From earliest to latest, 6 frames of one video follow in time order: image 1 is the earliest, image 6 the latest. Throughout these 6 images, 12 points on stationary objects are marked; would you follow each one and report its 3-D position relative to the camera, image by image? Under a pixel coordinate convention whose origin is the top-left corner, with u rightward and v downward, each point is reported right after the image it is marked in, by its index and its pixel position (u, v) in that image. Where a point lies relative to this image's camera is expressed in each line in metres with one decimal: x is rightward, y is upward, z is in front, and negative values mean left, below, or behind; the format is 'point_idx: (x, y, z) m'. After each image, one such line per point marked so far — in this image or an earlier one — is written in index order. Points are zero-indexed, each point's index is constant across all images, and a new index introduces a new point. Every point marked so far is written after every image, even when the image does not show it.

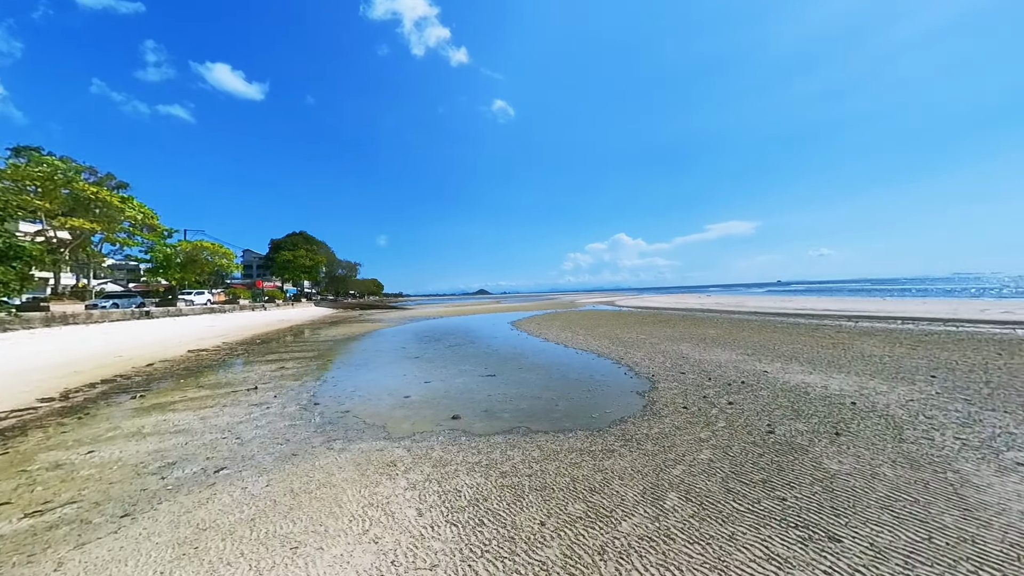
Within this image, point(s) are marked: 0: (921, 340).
0: (+19.7, -2.5, +17.1) m
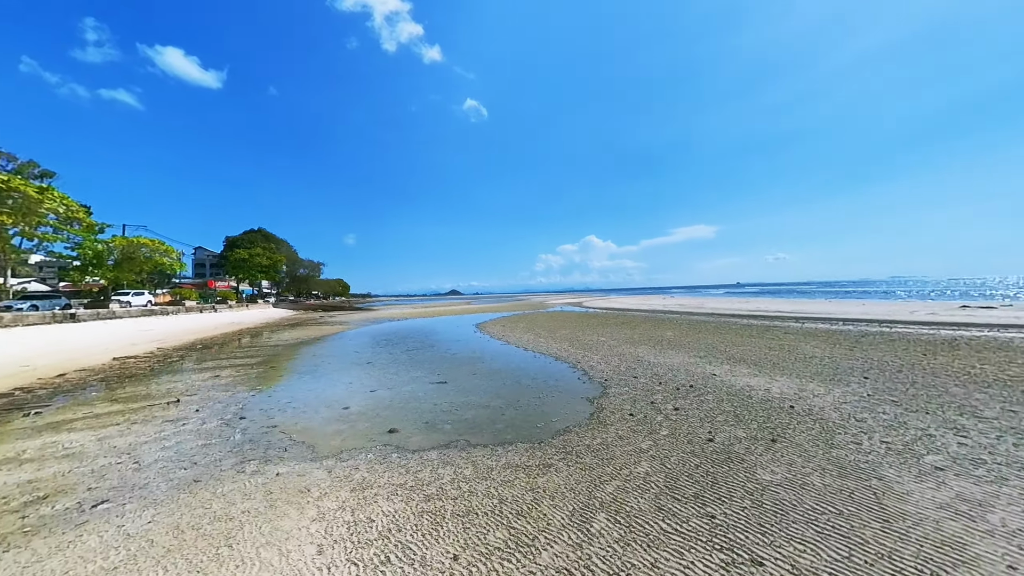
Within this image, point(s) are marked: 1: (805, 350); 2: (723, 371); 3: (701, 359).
0: (+17.5, -2.7, +18.1) m
1: (+13.6, -2.9, +16.5) m
2: (+7.7, -3.1, +13.1) m
3: (+8.2, -3.1, +15.4) m
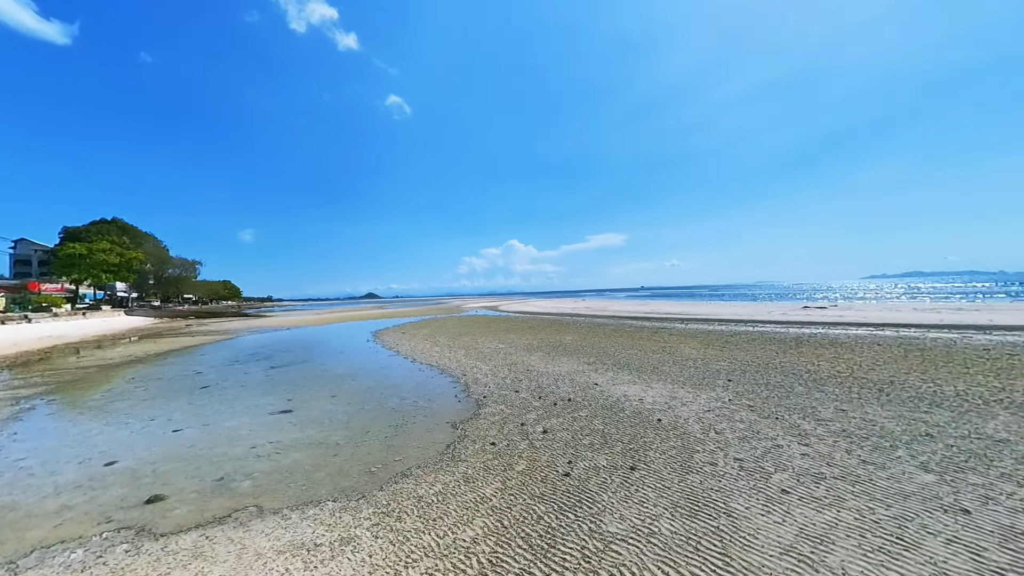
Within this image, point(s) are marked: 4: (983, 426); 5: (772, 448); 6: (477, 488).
0: (+11.8, -3.0, +19.6) m
1: (+8.3, -3.1, +17.2) m
2: (+3.3, -3.2, +12.6) m
3: (+3.2, -3.3, +15.0) m
4: (+10.0, -2.9, +7.6) m
5: (+5.0, -3.1, +6.9) m
6: (-0.6, -3.4, +6.1) m
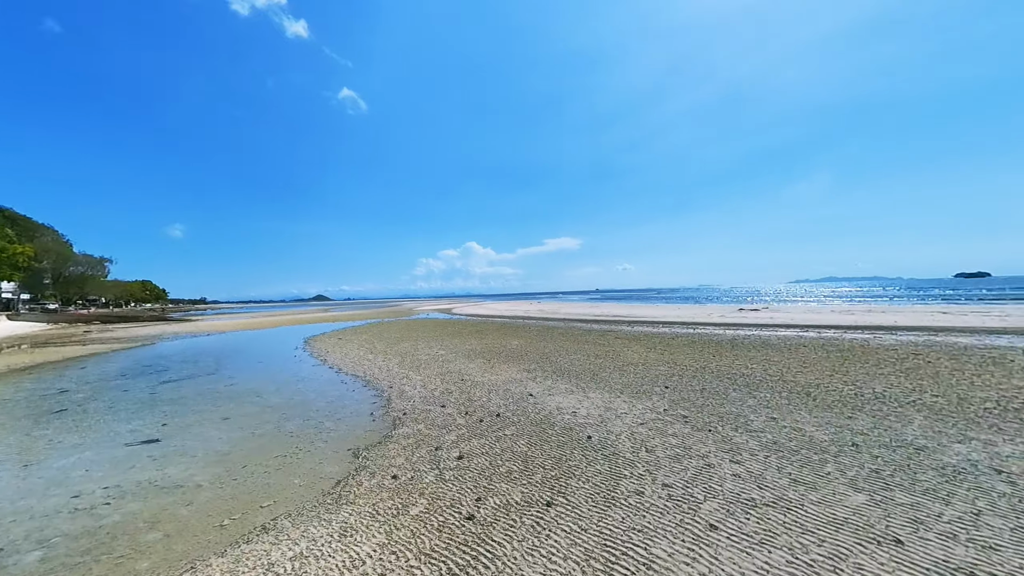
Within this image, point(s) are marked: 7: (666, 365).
0: (+8.6, -3.1, +19.7) m
1: (+5.4, -3.2, +16.9) m
2: (+1.0, -3.3, +11.7) m
3: (+0.6, -3.4, +14.1) m
4: (+8.2, -3.0, +7.5) m
5: (+3.3, -3.2, +6.2) m
6: (-2.1, -3.4, +4.8) m
7: (+6.3, -3.2, +14.5) m
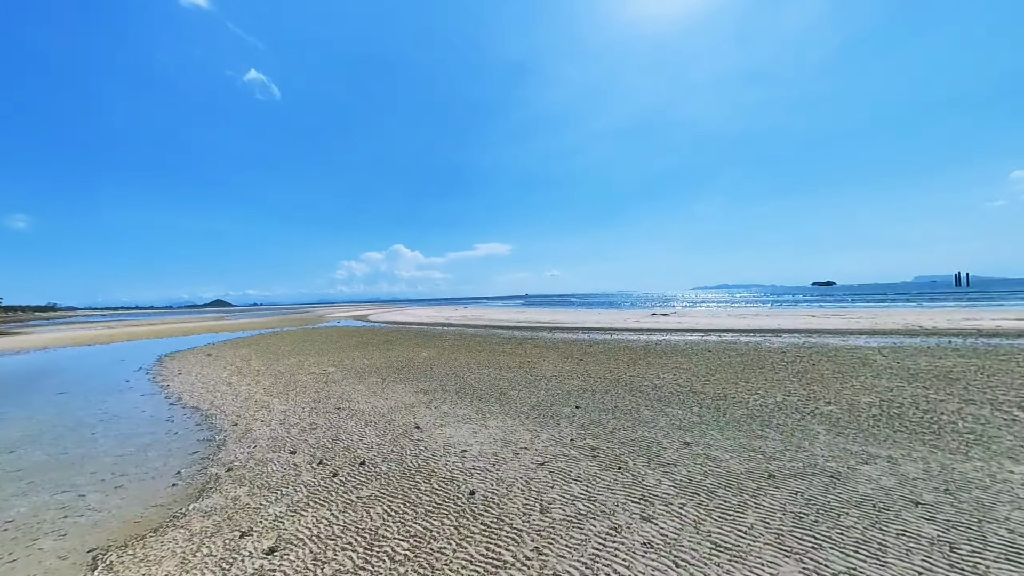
0: (+3.8, -3.4, +18.9) m
1: (+1.2, -3.5, +15.5) m
2: (-2.1, -3.5, +9.6) m
3: (-2.9, -3.6, +11.9) m
4: (+5.8, -3.2, +6.9) m
5: (+1.3, -3.3, +4.7) m
6: (-3.8, -3.5, +2.2) m
7: (+2.5, -3.4, +13.4) m
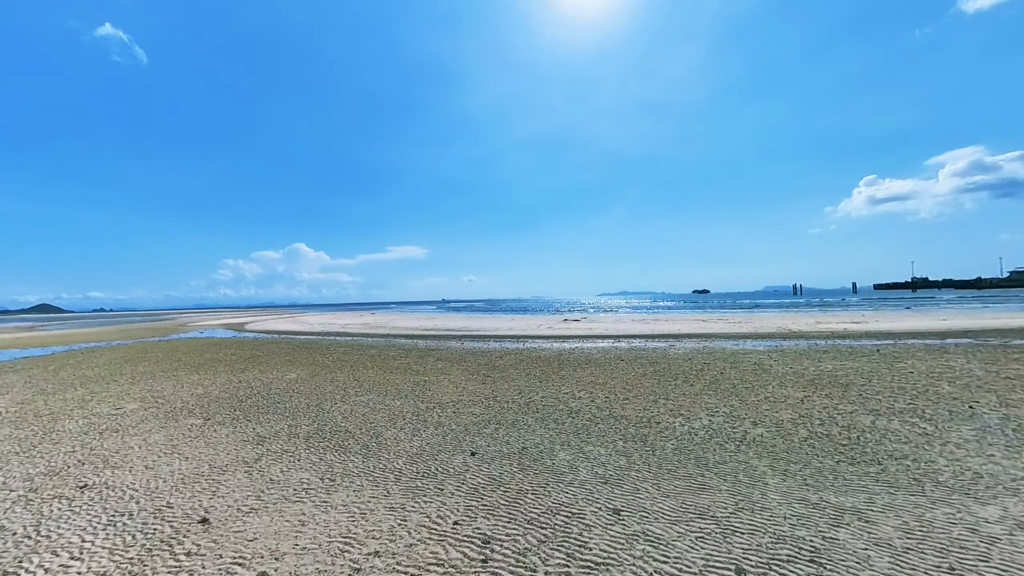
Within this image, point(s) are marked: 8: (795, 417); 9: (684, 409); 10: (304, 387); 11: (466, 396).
0: (-0.9, -3.7, +16.4) m
1: (-2.7, -3.6, +12.5) m
2: (-4.6, -3.5, +6.1) m
3: (-5.9, -3.6, +8.1) m
4: (+3.8, -3.3, +5.2) m
5: (-0.1, -3.3, +2.0) m
6: (-4.5, -3.4, -1.5) m
7: (-0.9, -3.5, +10.8) m
8: (+7.3, -3.3, +9.2) m
9: (+4.8, -3.4, +10.0) m
10: (-8.2, -3.9, +14.1) m
11: (-1.5, -3.6, +12.0) m
